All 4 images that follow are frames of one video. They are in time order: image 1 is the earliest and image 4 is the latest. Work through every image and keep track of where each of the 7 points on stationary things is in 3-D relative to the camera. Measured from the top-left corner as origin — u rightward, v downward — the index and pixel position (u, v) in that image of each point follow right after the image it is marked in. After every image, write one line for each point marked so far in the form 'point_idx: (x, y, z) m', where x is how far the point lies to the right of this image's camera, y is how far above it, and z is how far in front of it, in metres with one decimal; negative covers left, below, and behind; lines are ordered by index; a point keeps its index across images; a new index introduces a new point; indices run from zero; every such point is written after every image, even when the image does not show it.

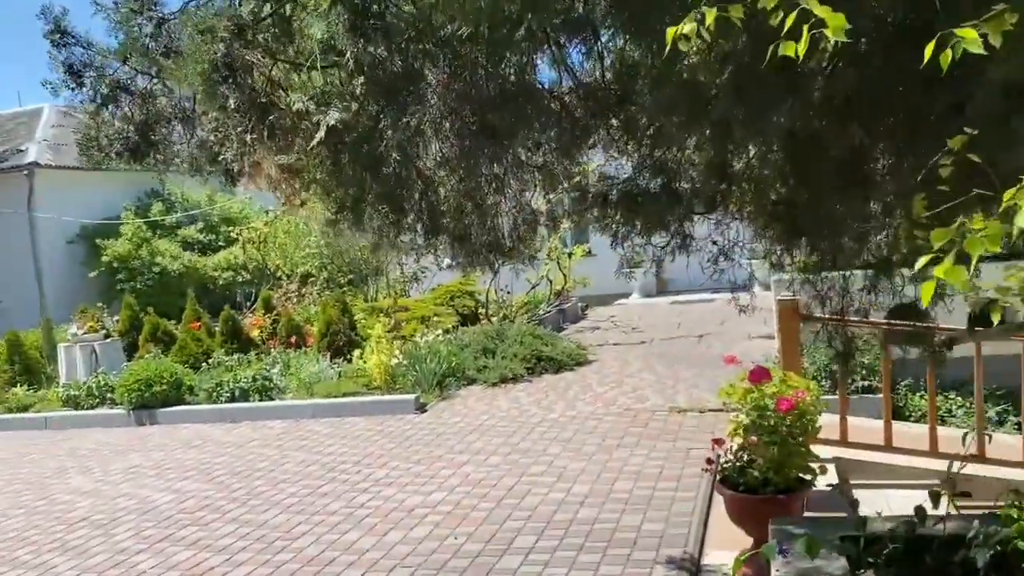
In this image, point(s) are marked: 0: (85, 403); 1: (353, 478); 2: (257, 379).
0: (-5.2, -1.4, +11.1) m
1: (-1.2, -1.5, +7.1) m
2: (-3.0, -1.1, +10.6) m
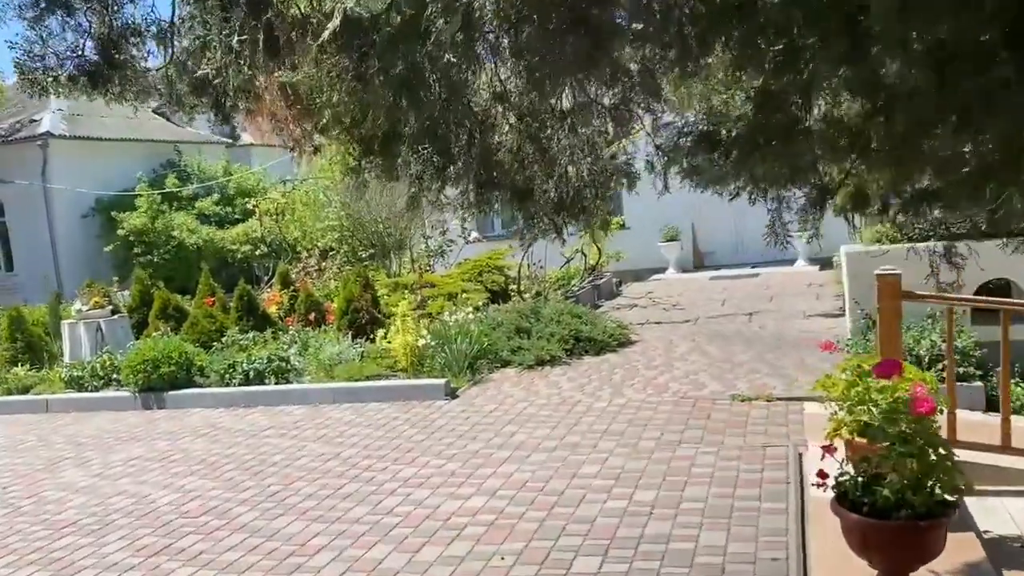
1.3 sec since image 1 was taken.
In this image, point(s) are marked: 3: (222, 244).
0: (-4.8, -1.1, +10.3) m
1: (-0.9, -1.3, +6.2) m
2: (-2.6, -0.8, +9.8) m
3: (-6.4, +1.0, +20.0) m
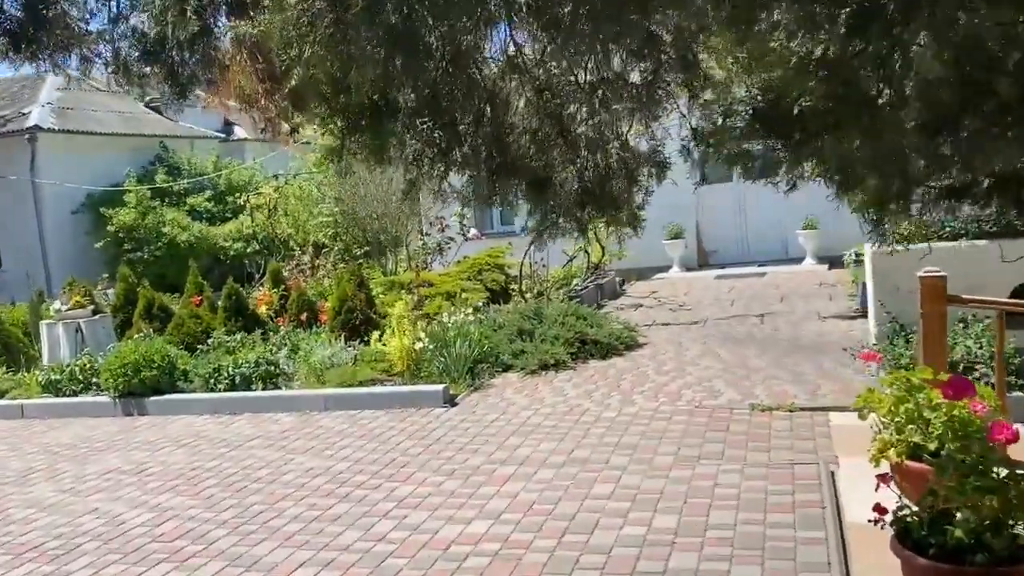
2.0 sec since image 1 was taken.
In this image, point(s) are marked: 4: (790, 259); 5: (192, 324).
0: (-4.8, -1.1, +9.8) m
1: (-0.9, -1.3, +5.7) m
2: (-2.6, -0.8, +9.3) m
3: (-6.4, +1.0, +19.5) m
4: (+5.3, +0.5, +17.2) m
5: (-3.9, -0.4, +10.9) m
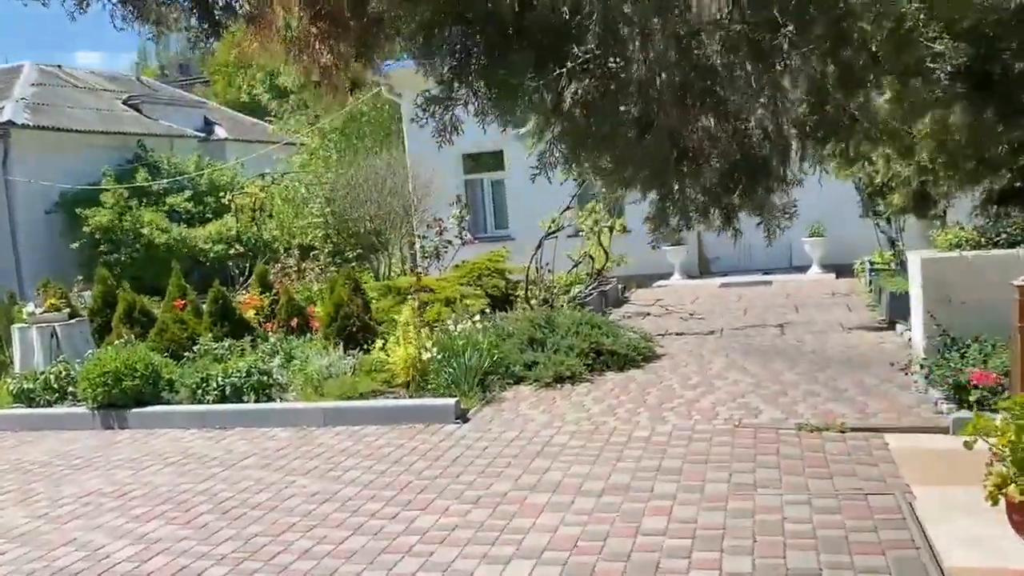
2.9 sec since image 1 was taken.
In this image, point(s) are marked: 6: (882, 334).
0: (-4.7, -1.1, +9.0) m
1: (-0.7, -1.3, +5.0) m
2: (-2.4, -0.8, +8.6) m
3: (-6.5, +1.0, +18.7) m
4: (+5.2, +0.4, +16.7) m
5: (-3.8, -0.5, +10.2) m
6: (+3.9, -0.5, +9.5) m
